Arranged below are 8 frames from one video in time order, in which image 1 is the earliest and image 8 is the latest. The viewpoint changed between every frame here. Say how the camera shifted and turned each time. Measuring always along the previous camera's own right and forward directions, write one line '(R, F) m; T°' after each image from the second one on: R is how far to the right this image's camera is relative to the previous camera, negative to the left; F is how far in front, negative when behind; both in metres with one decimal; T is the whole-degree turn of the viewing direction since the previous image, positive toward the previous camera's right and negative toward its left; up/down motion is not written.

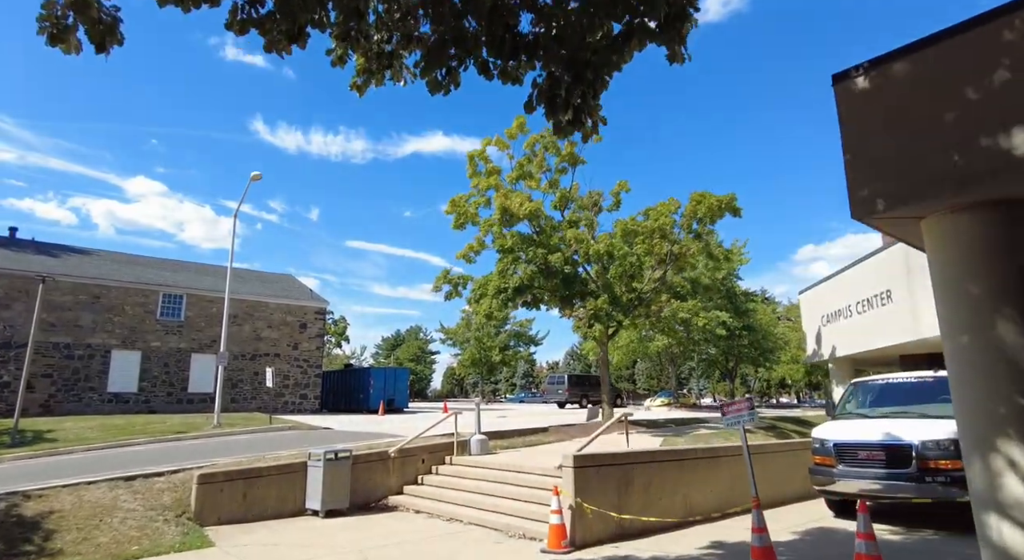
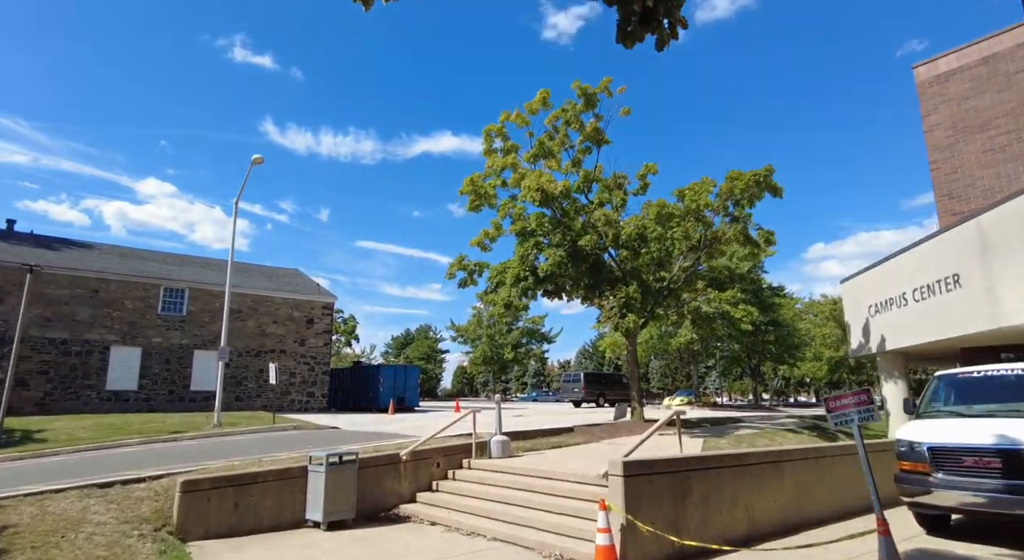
(-0.3, +1.4) m; -1°
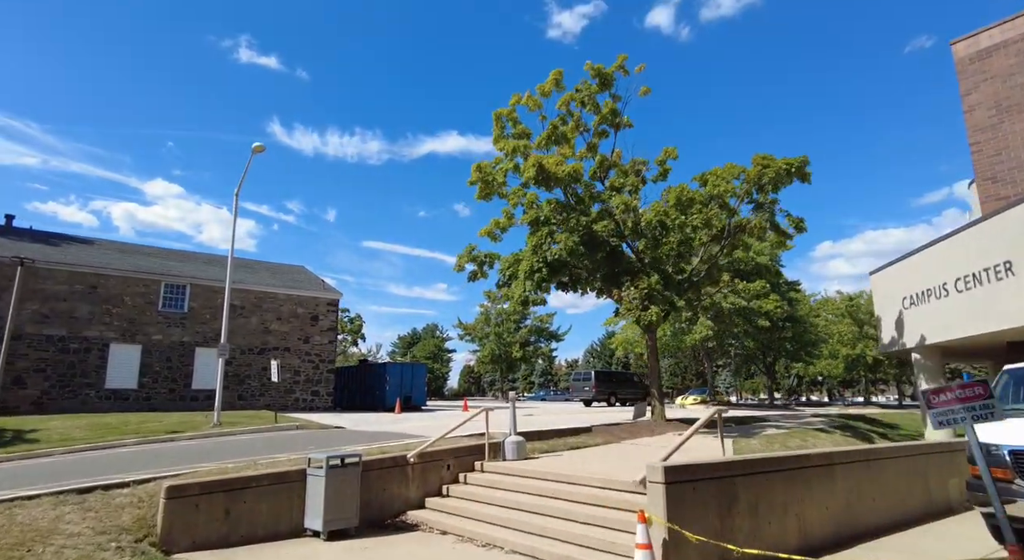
(-0.2, +0.9) m; -1°
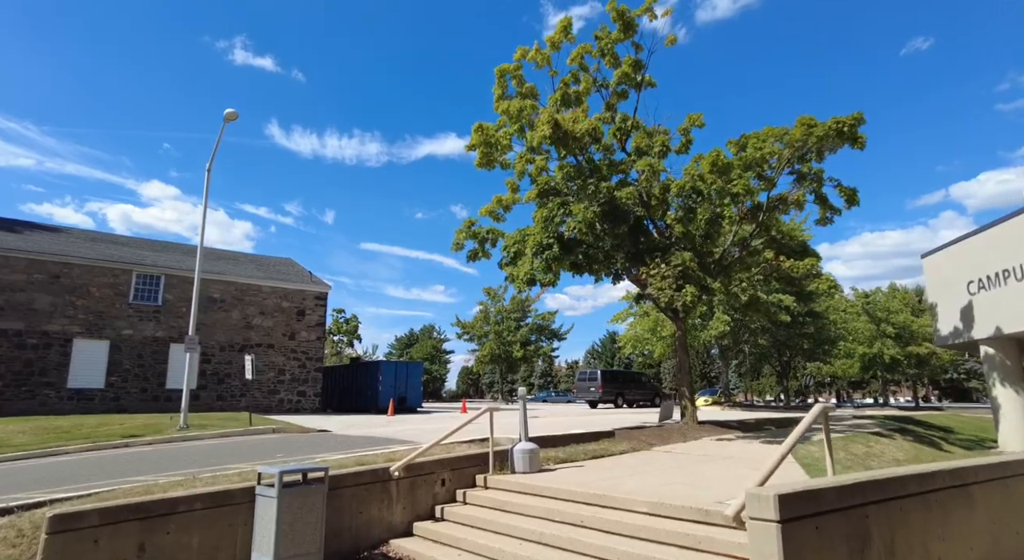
(-0.2, +2.2) m; 0°
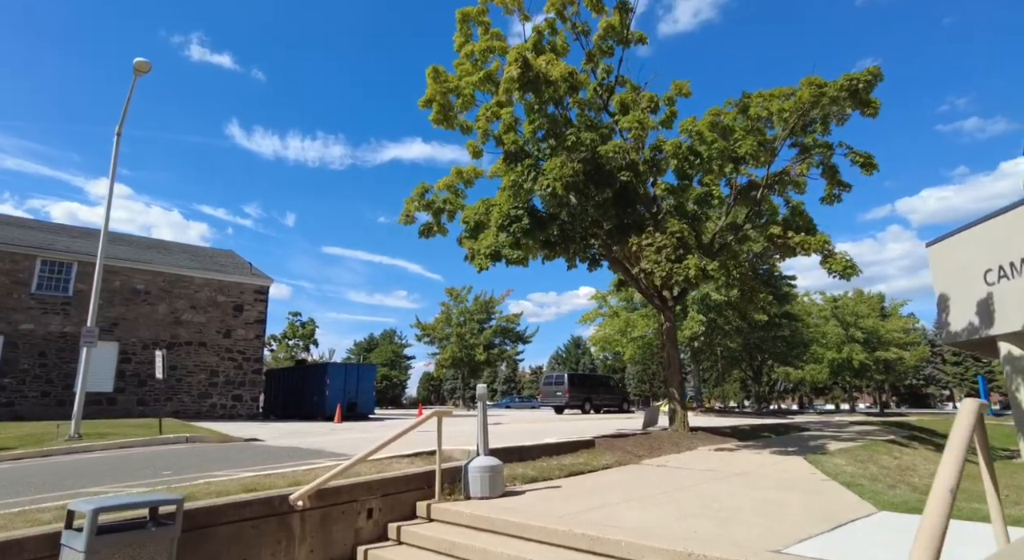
(+0.1, +2.3) m; +3°
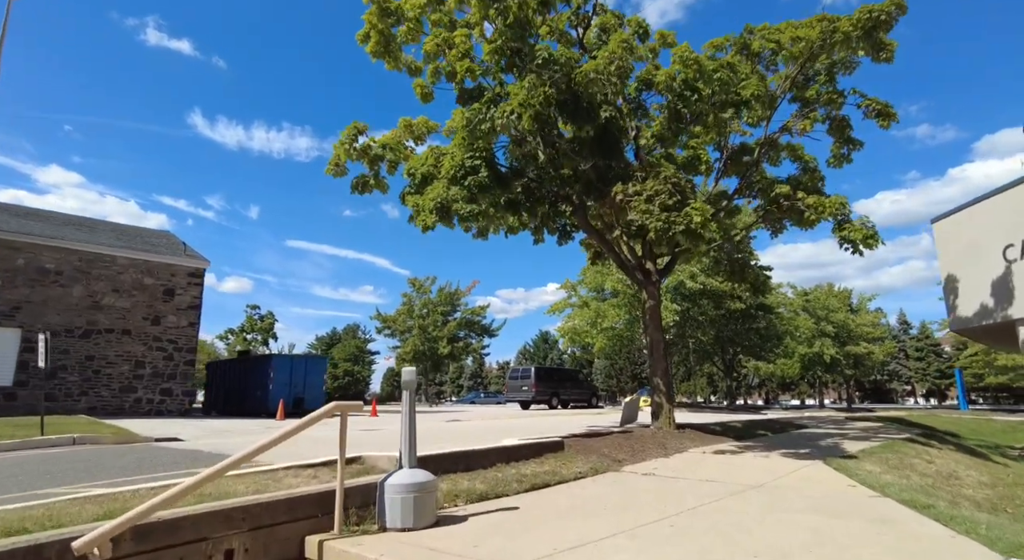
(+0.2, +2.0) m; +3°
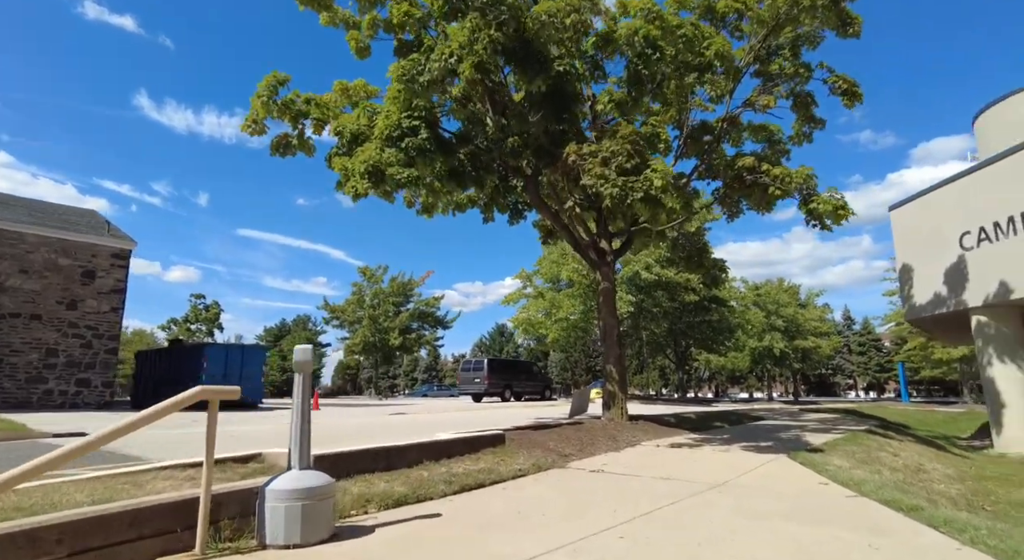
(+0.2, +0.9) m; +4°
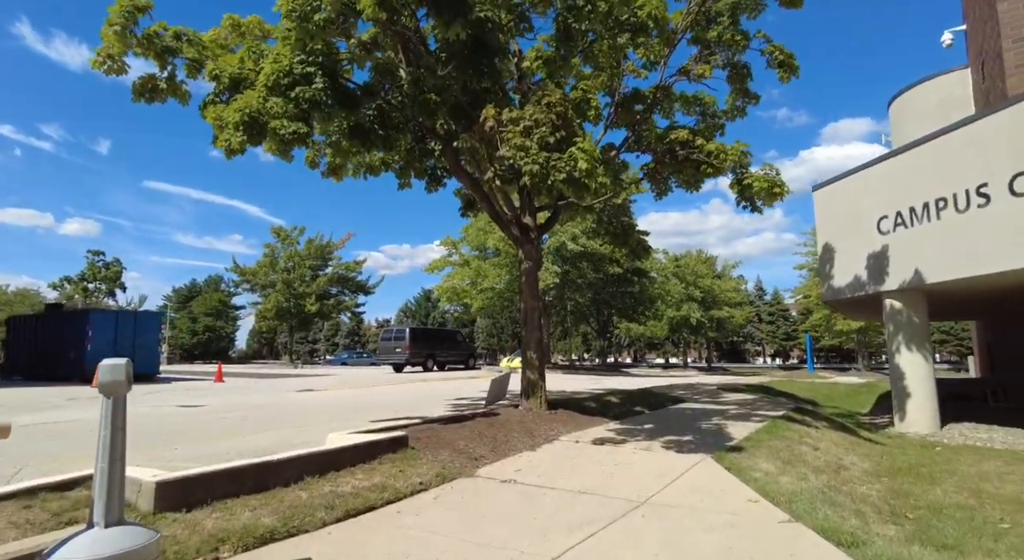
(+0.2, +0.8) m; +7°
